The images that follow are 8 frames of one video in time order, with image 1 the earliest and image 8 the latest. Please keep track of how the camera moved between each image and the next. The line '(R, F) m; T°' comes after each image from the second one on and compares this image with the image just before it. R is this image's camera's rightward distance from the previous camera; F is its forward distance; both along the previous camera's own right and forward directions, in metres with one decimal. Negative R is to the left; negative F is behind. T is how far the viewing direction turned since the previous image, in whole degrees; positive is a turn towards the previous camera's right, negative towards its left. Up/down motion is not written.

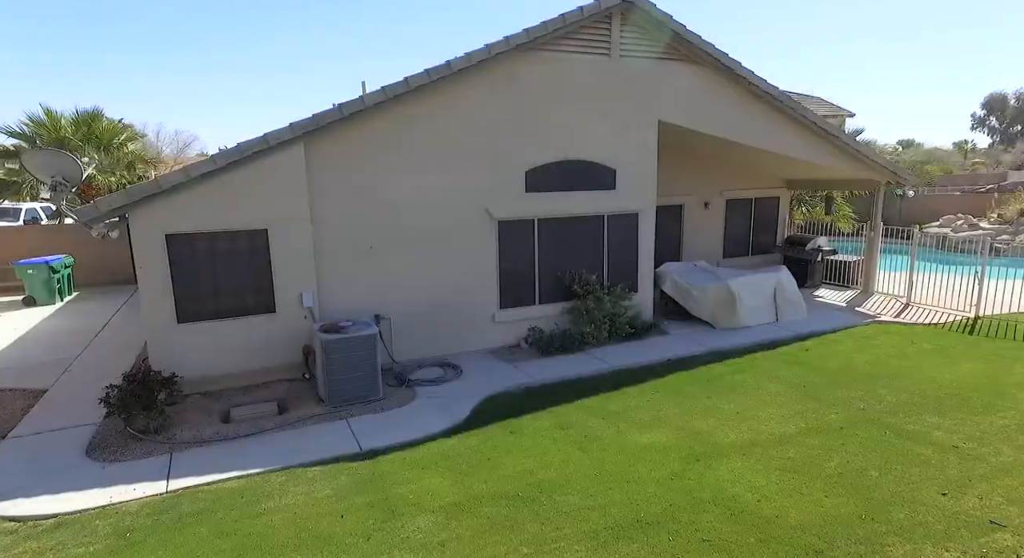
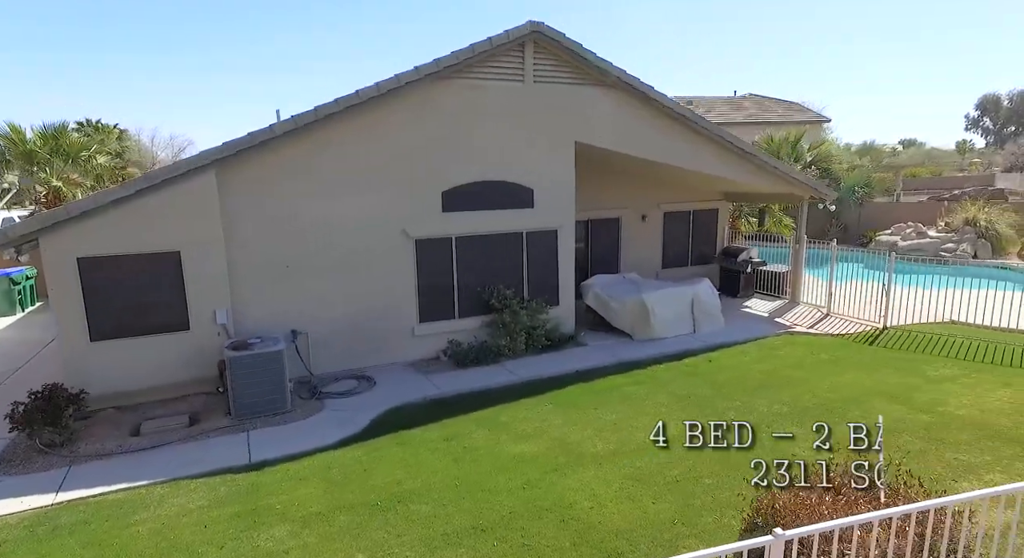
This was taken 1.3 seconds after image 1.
(+1.5, -0.5) m; 0°
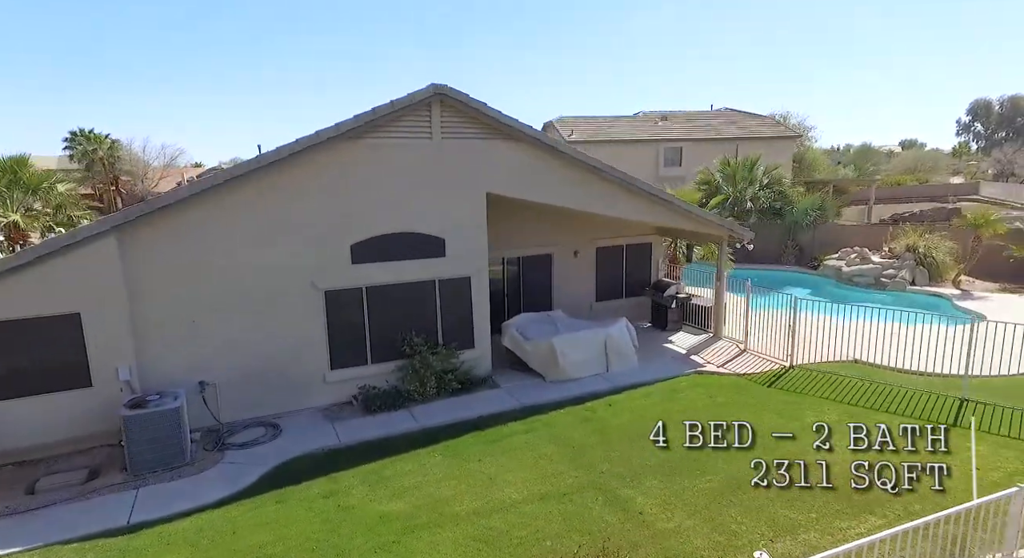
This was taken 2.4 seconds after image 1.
(+1.7, -0.4) m; +1°
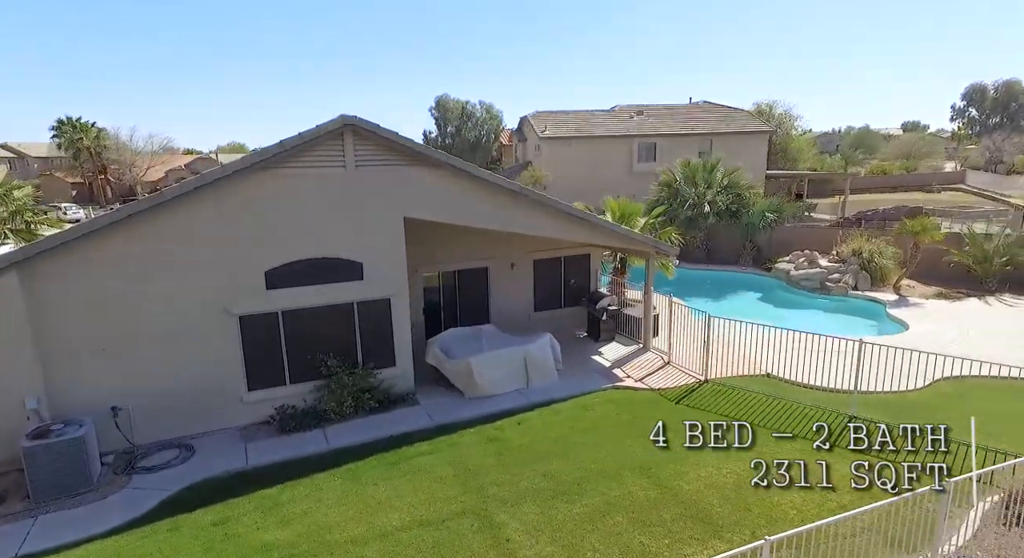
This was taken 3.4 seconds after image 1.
(+1.6, -0.3) m; +1°
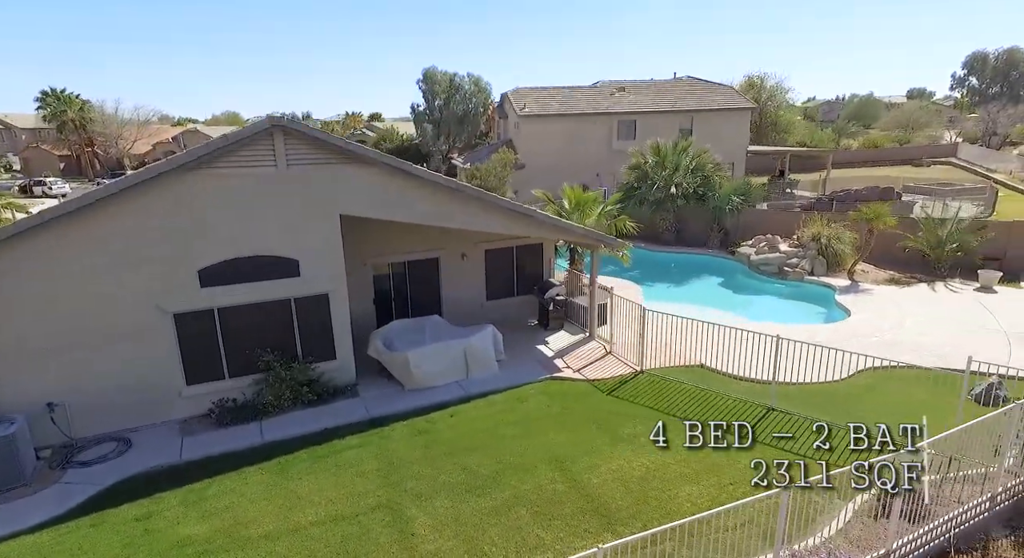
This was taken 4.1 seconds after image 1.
(+1.3, -0.2) m; +1°
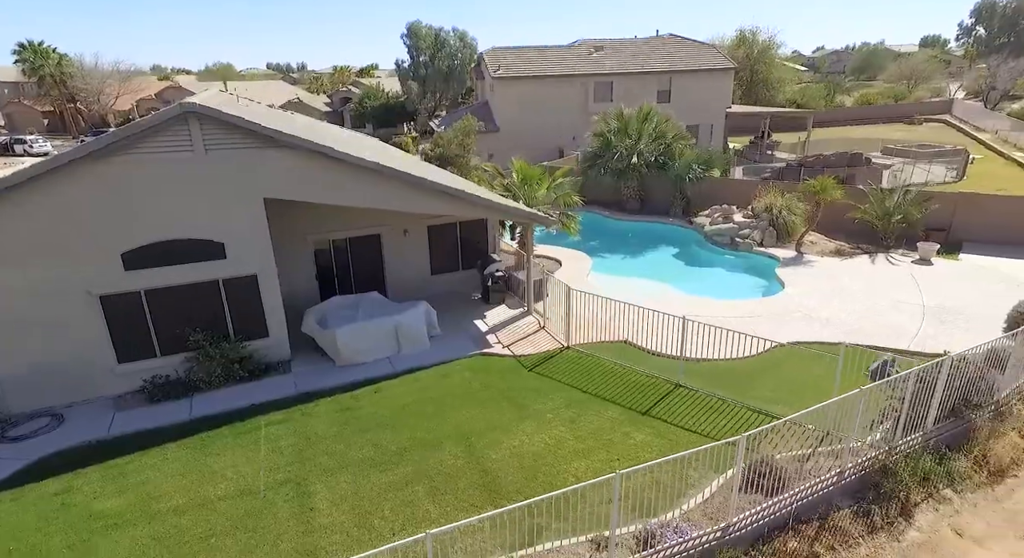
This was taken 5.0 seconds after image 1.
(+1.6, -0.3) m; +1°
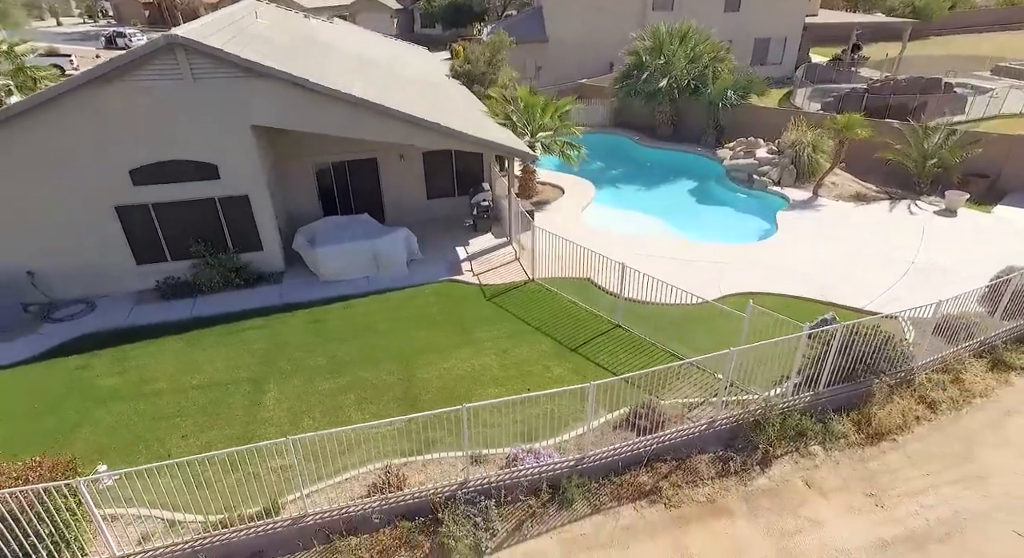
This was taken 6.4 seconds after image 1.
(+2.6, -0.5) m; -7°
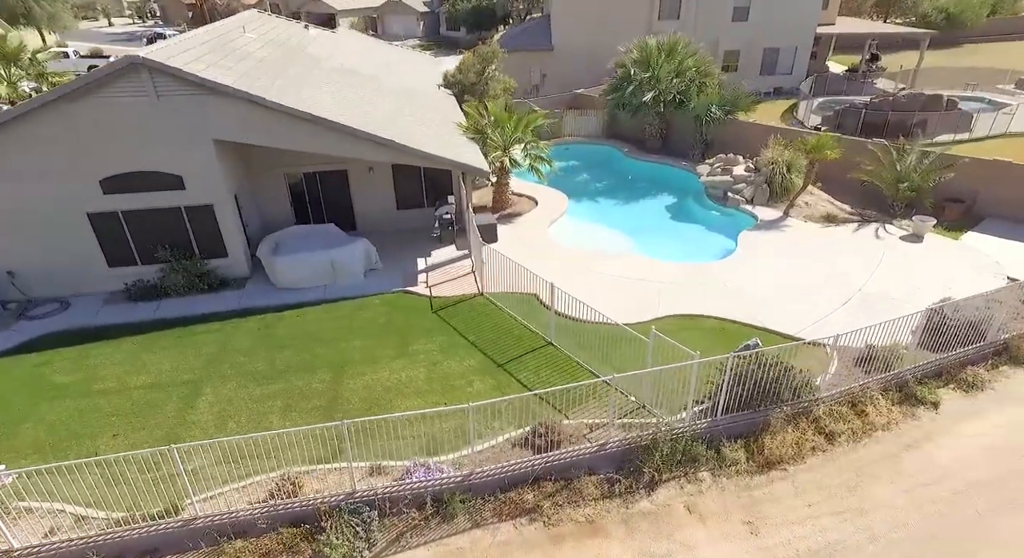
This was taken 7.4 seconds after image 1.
(+2.0, -0.4) m; -2°
